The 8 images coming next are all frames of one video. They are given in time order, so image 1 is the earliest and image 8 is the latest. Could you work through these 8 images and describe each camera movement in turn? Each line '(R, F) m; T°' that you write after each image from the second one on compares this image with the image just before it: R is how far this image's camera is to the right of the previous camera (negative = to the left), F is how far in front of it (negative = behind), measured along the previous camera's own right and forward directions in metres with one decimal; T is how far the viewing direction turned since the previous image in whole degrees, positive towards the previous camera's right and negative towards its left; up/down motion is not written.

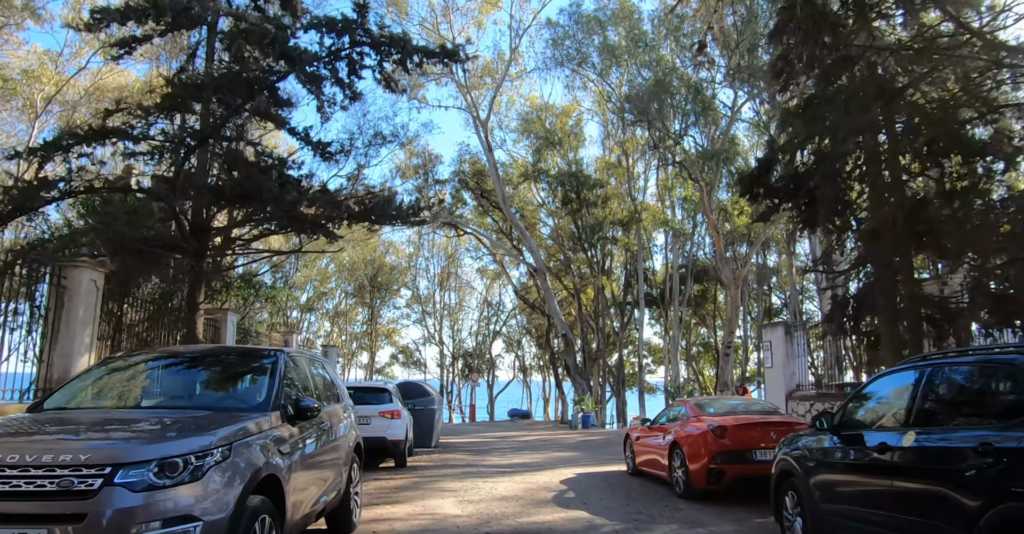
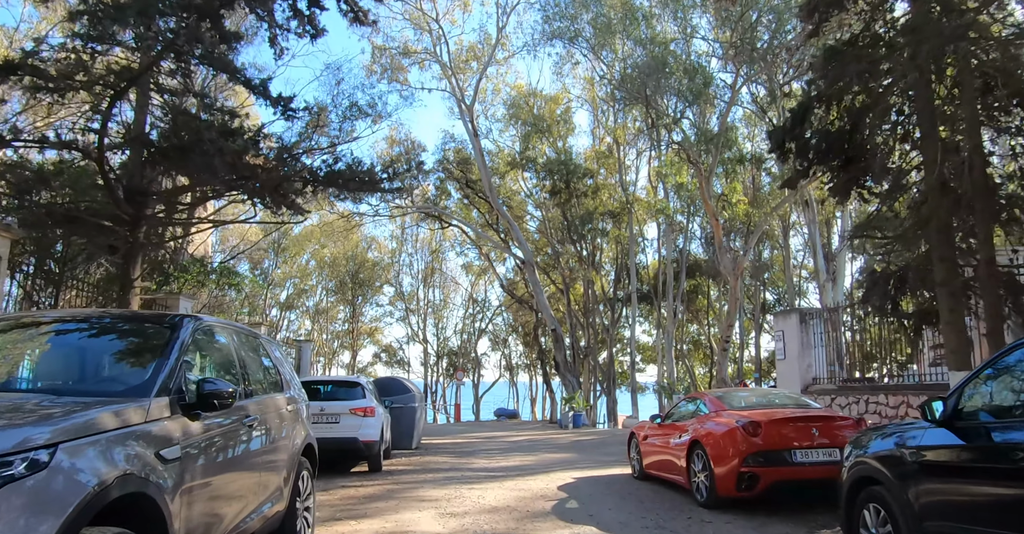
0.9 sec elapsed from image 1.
(-0.1, +1.4) m; +1°
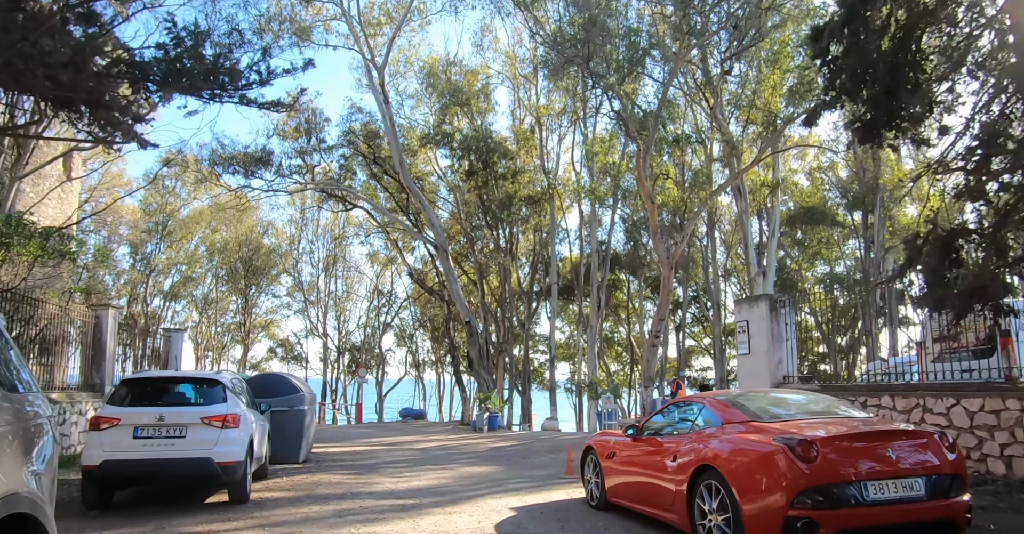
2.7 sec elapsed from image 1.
(-0.2, +2.6) m; +8°
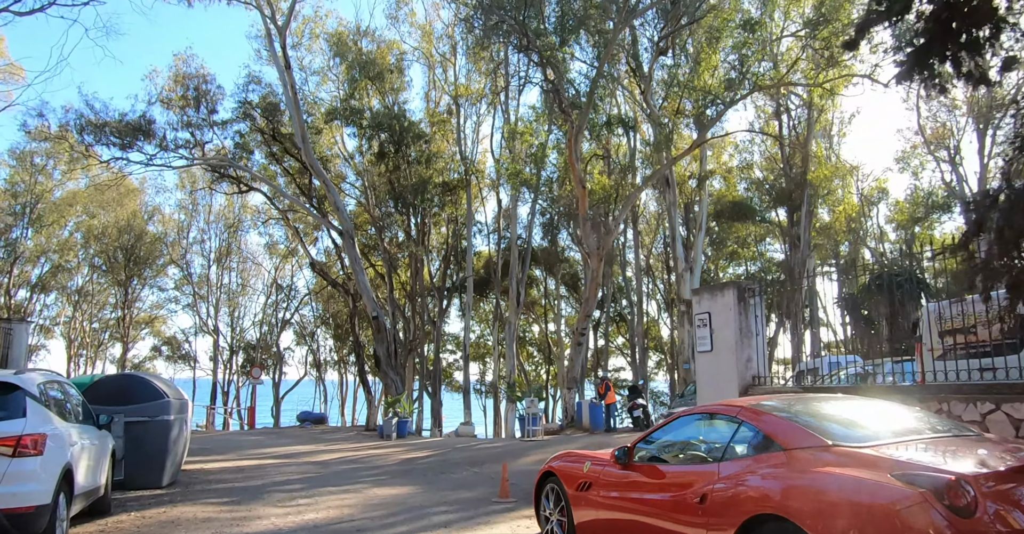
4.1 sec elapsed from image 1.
(-0.2, +2.0) m; +8°
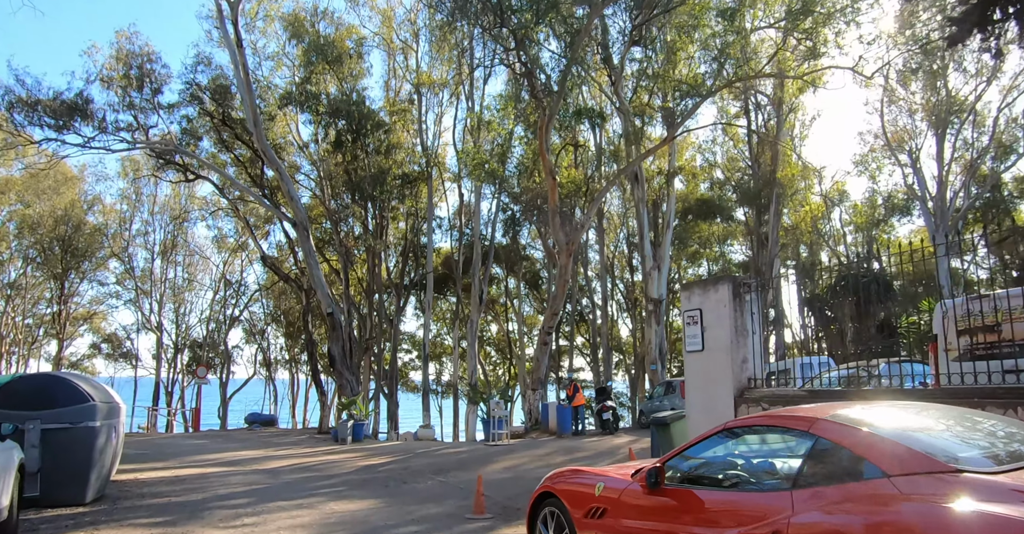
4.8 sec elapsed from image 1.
(-0.3, +0.9) m; +4°
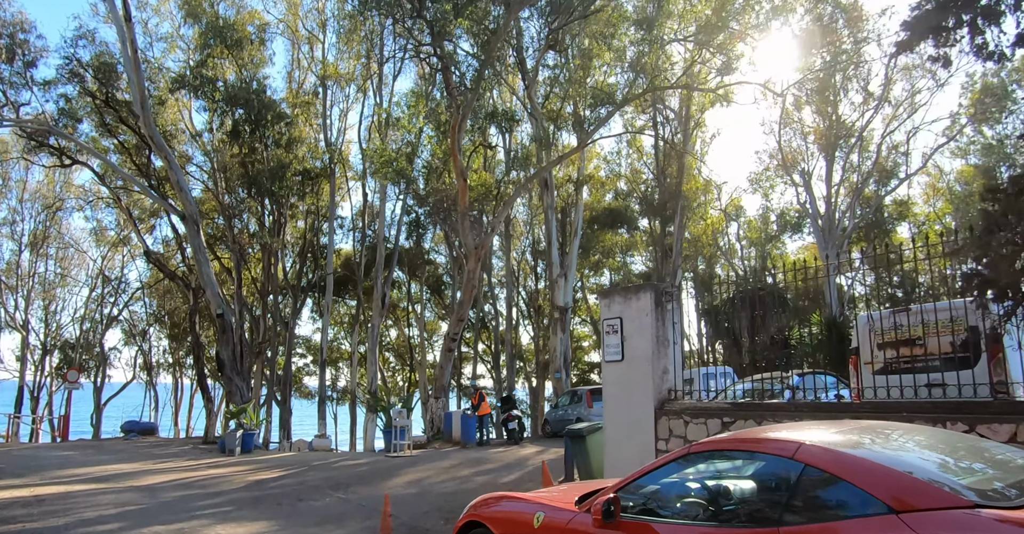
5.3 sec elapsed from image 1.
(-0.2, +0.5) m; +8°
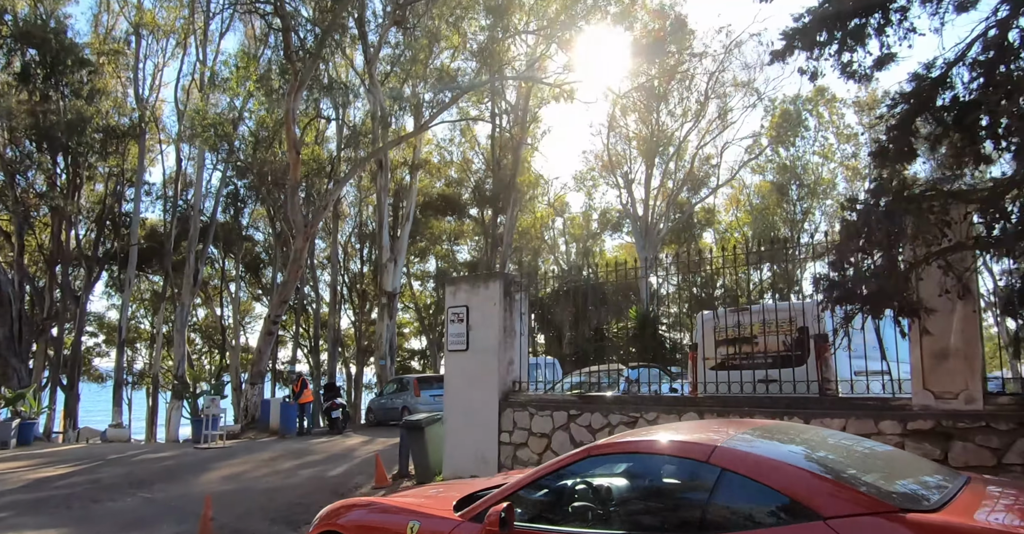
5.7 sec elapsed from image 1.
(-0.3, +0.4) m; +14°
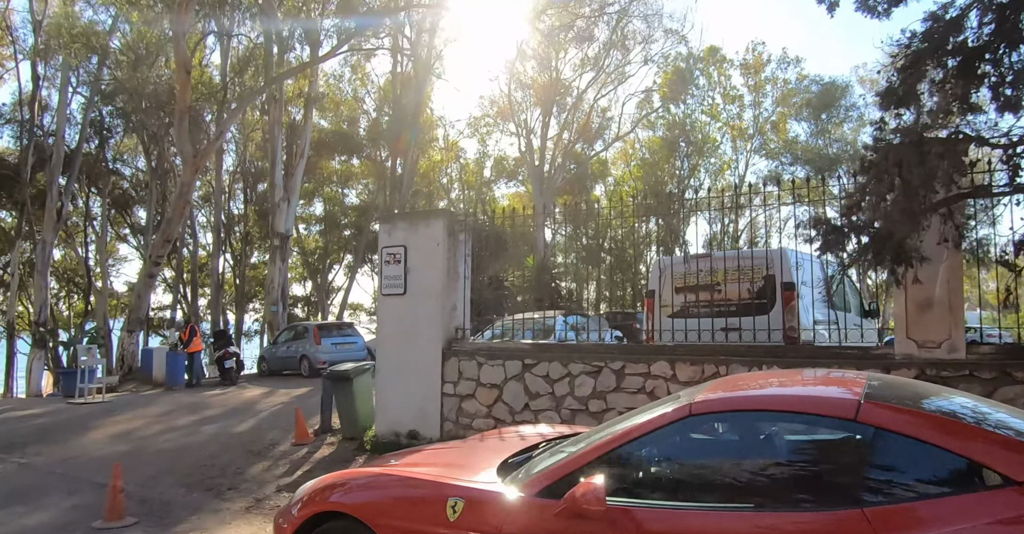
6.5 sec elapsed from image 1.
(-0.7, +0.6) m; +10°
